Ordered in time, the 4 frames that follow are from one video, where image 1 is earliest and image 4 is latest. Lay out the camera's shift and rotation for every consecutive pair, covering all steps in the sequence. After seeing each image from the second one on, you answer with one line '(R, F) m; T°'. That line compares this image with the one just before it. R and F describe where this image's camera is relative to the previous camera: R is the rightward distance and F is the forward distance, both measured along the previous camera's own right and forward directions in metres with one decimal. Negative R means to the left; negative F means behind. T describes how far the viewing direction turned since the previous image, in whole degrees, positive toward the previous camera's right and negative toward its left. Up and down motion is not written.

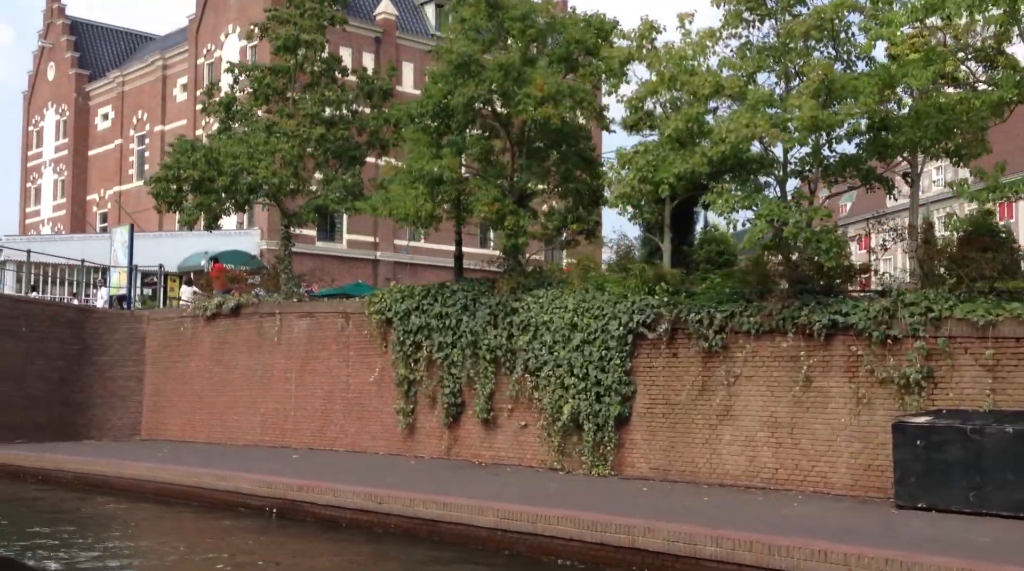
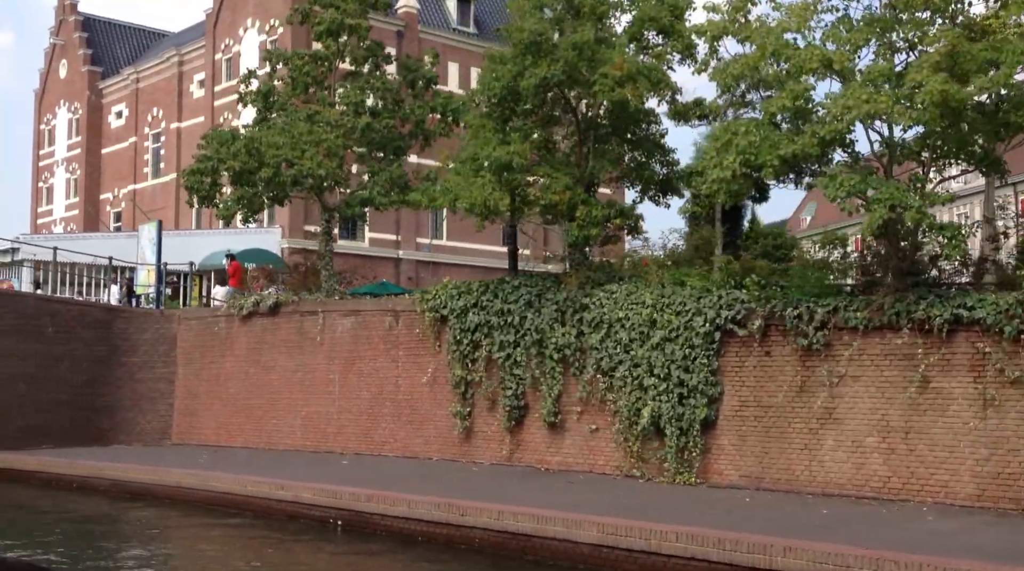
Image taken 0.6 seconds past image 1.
(-1.0, +1.3) m; 0°
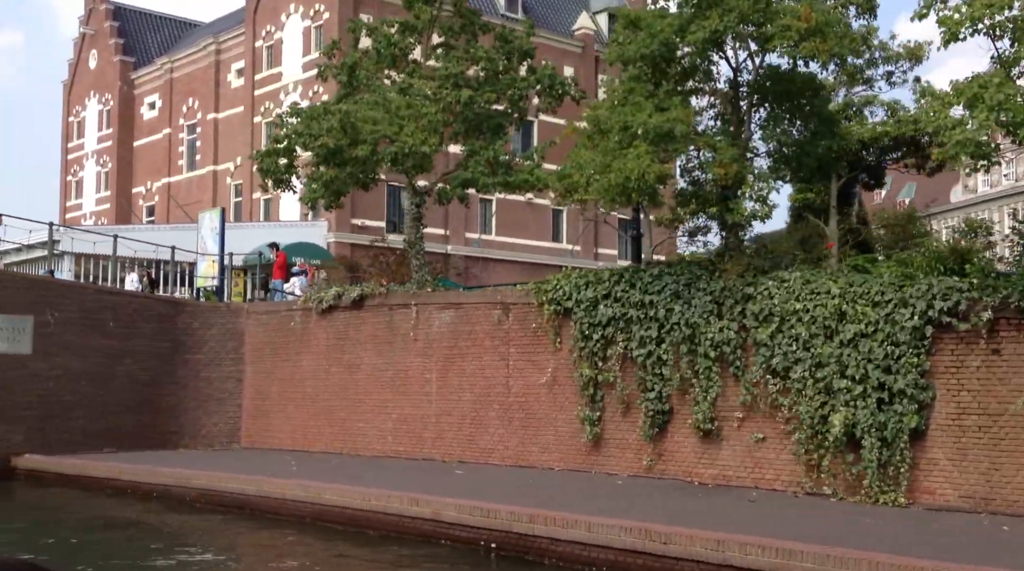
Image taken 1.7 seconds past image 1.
(-1.9, +2.5) m; -1°
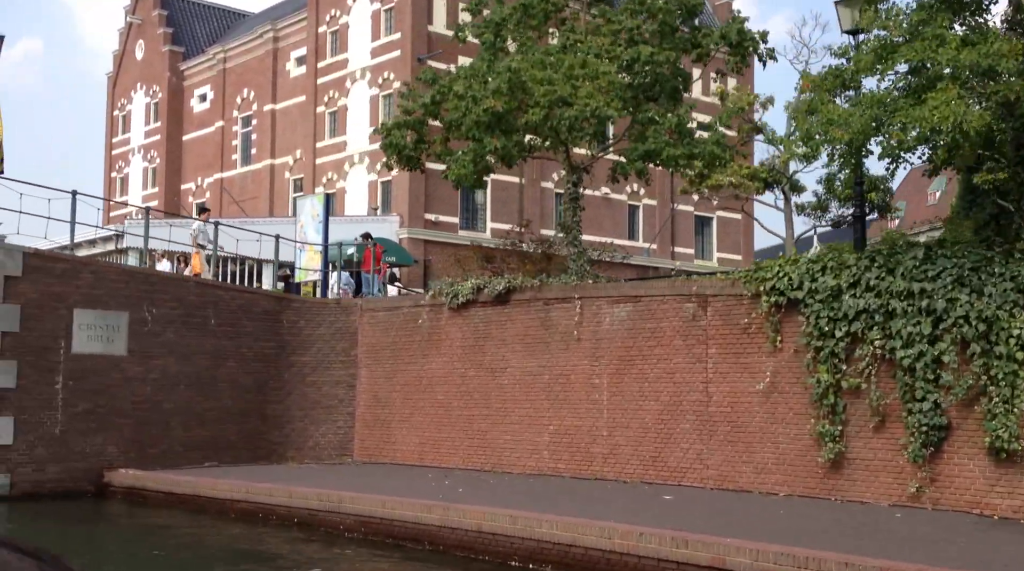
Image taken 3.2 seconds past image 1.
(-2.7, +3.3) m; -1°
